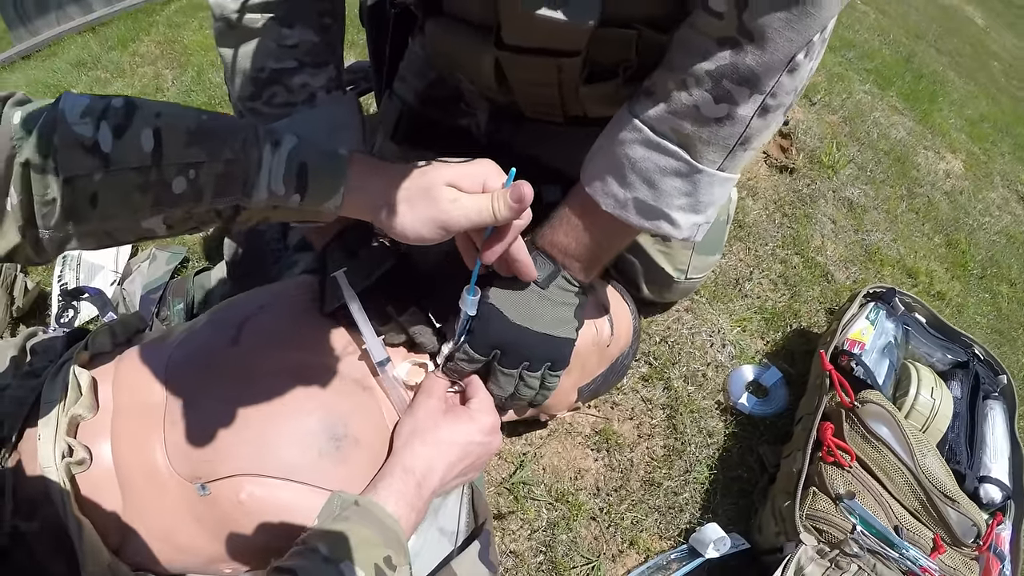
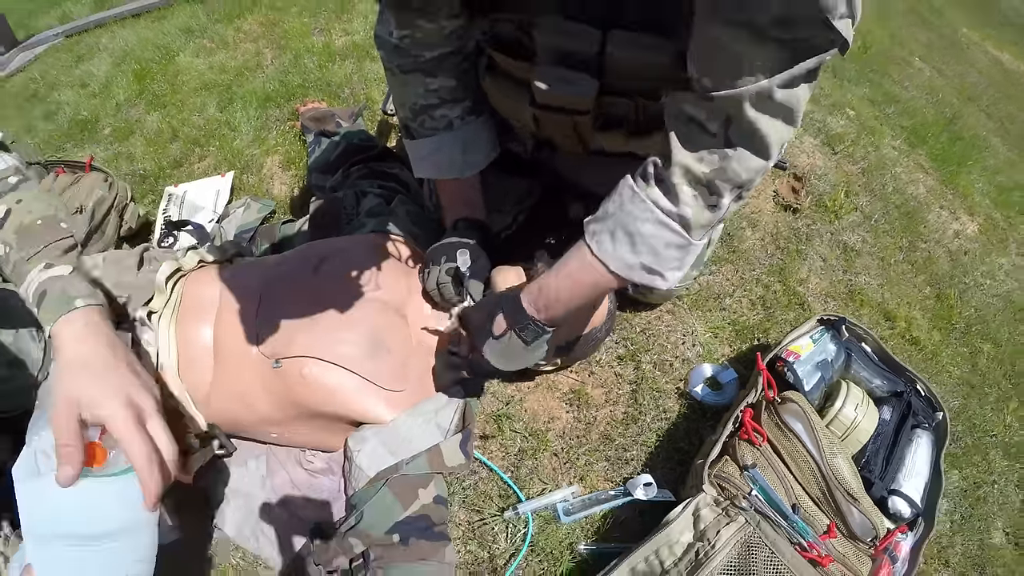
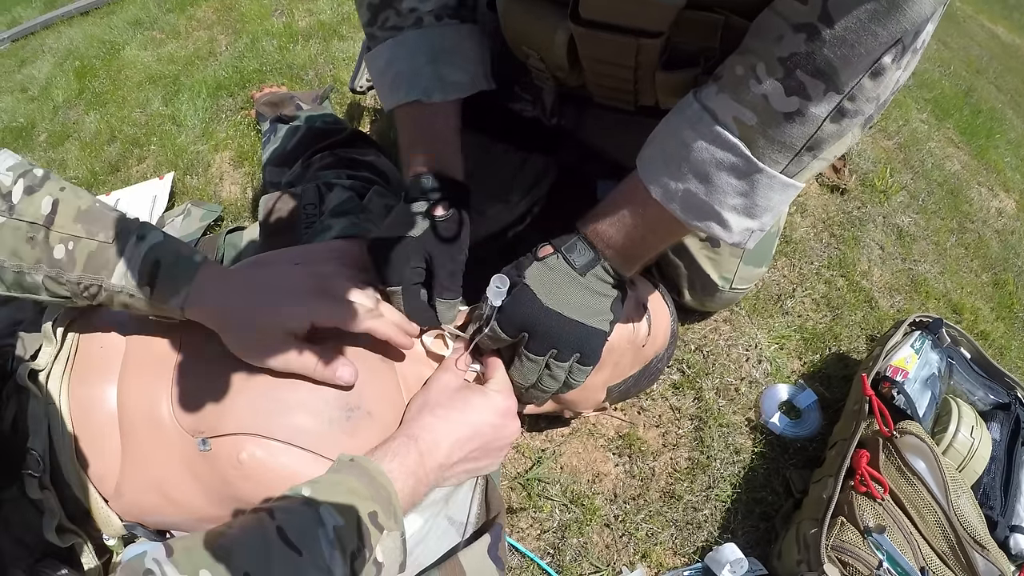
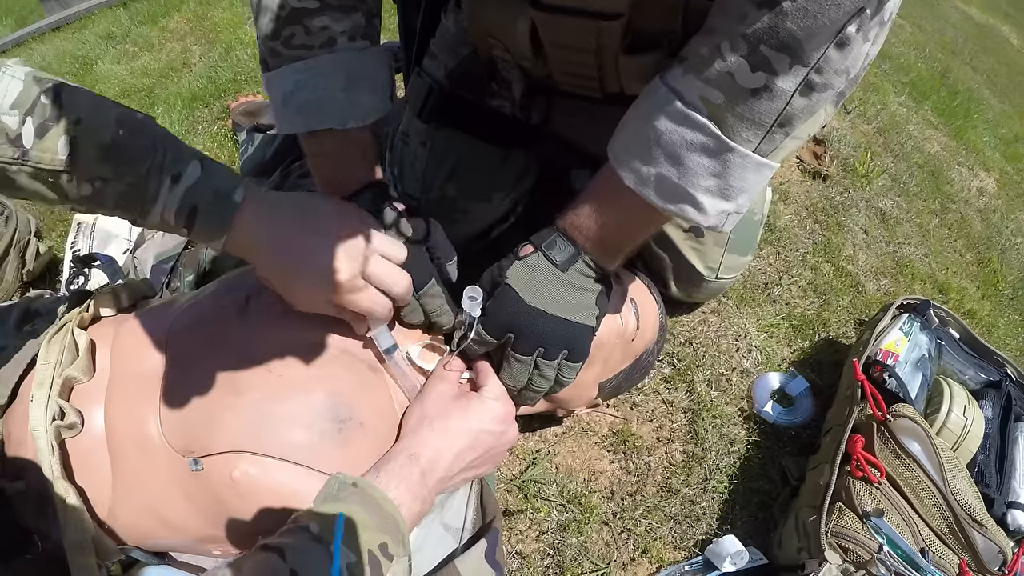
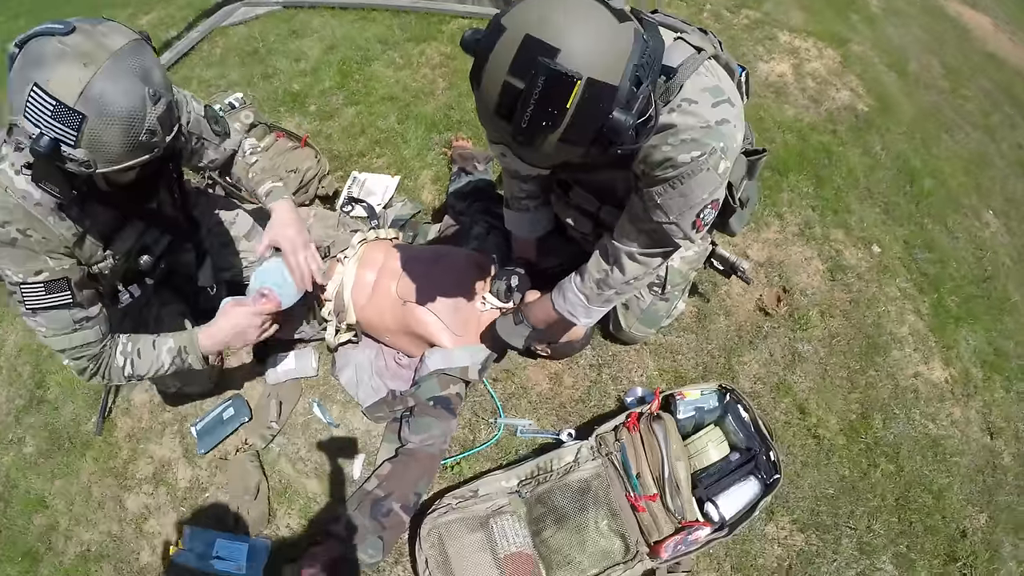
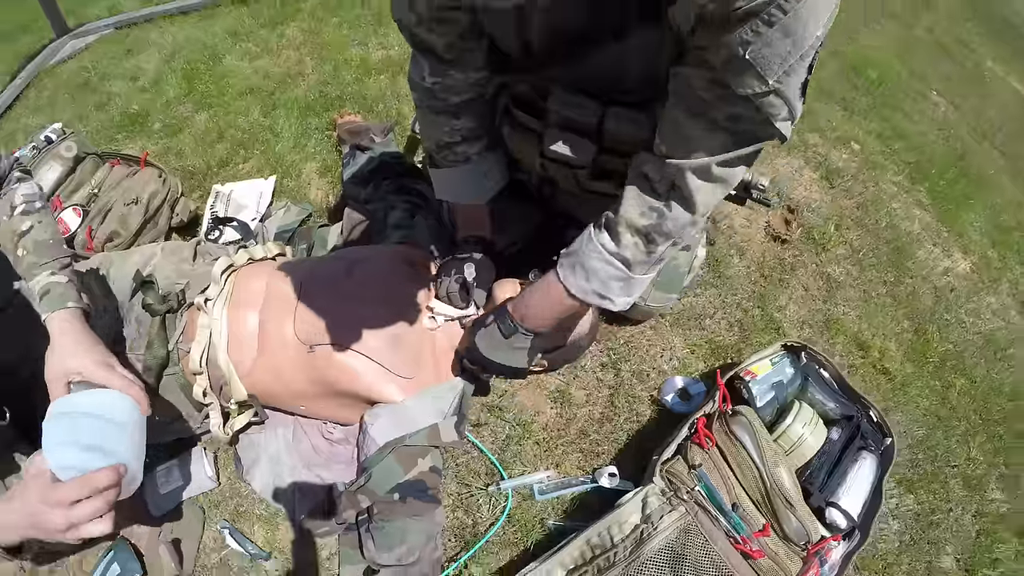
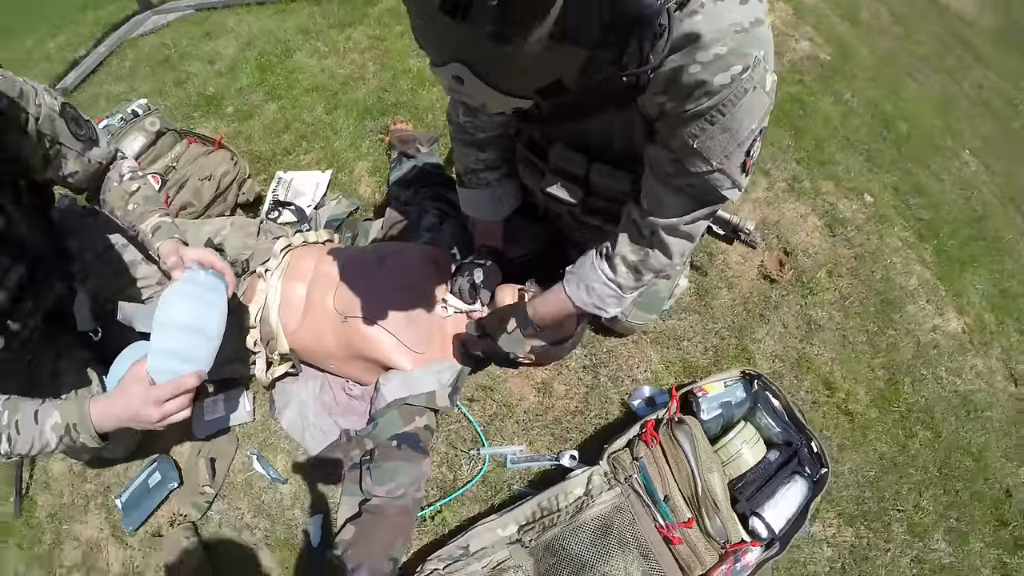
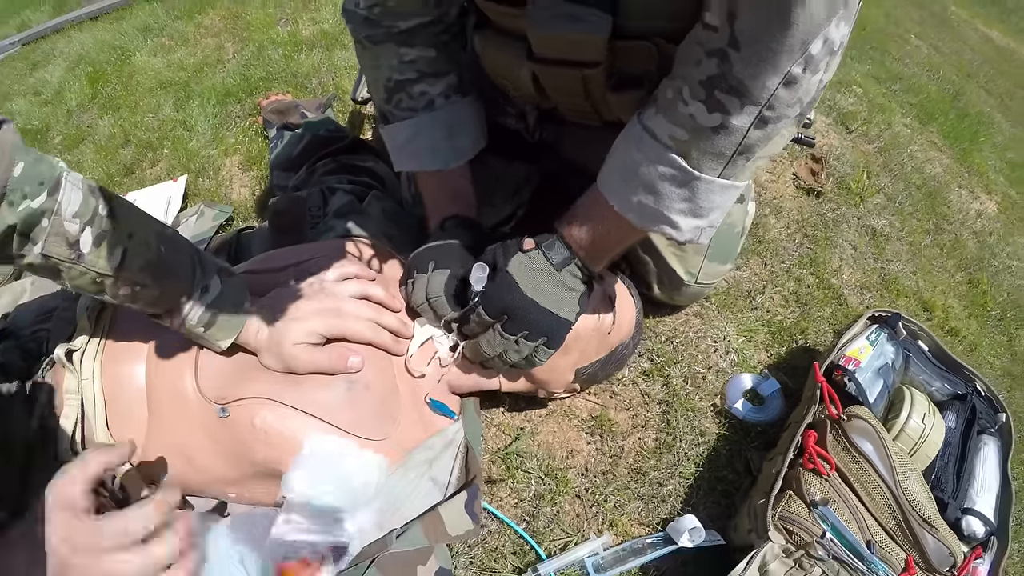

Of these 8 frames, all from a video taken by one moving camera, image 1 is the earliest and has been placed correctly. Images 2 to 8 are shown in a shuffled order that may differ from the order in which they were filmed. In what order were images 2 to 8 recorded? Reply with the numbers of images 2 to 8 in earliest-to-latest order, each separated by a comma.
4, 3, 8, 2, 6, 7, 5
